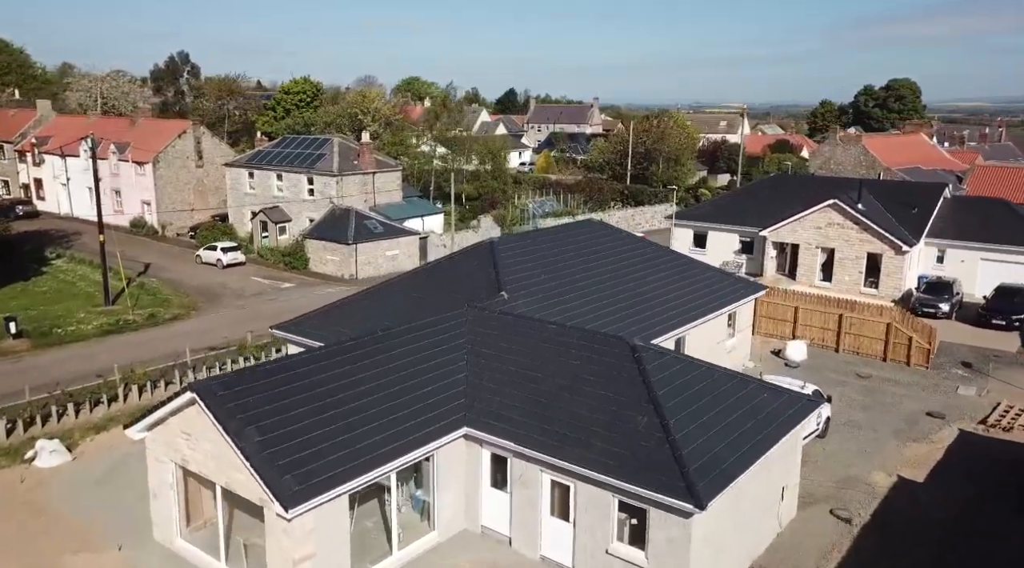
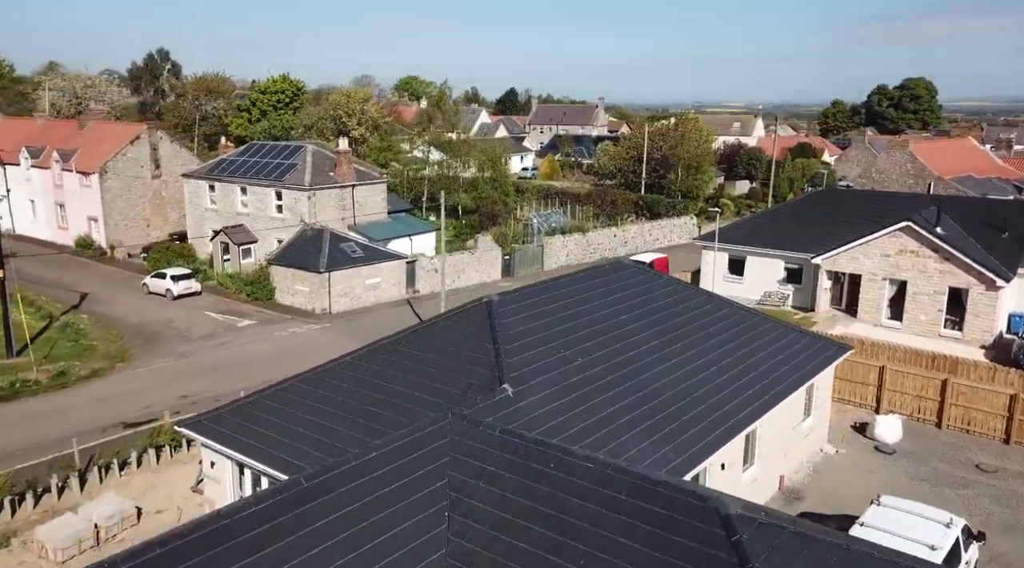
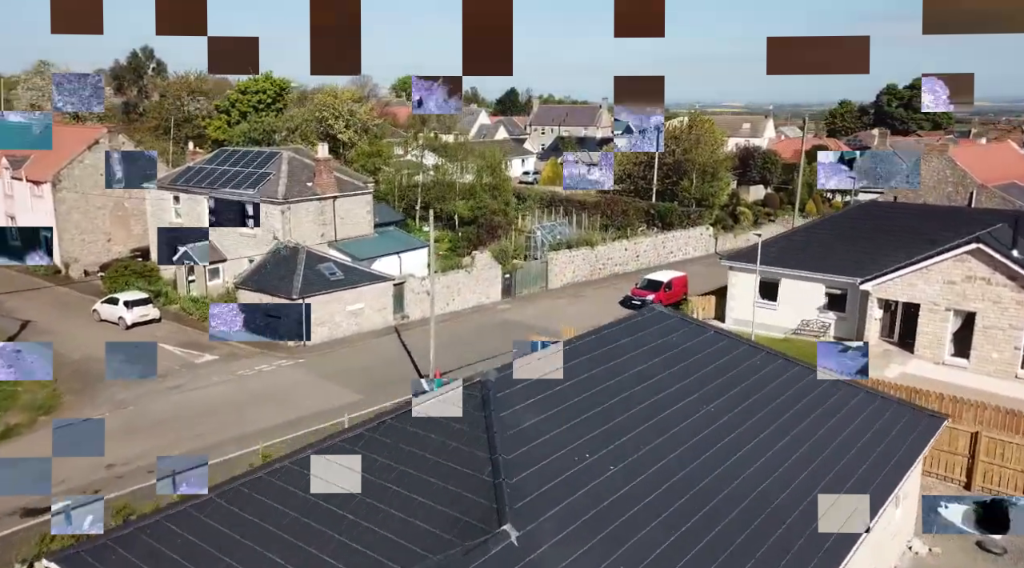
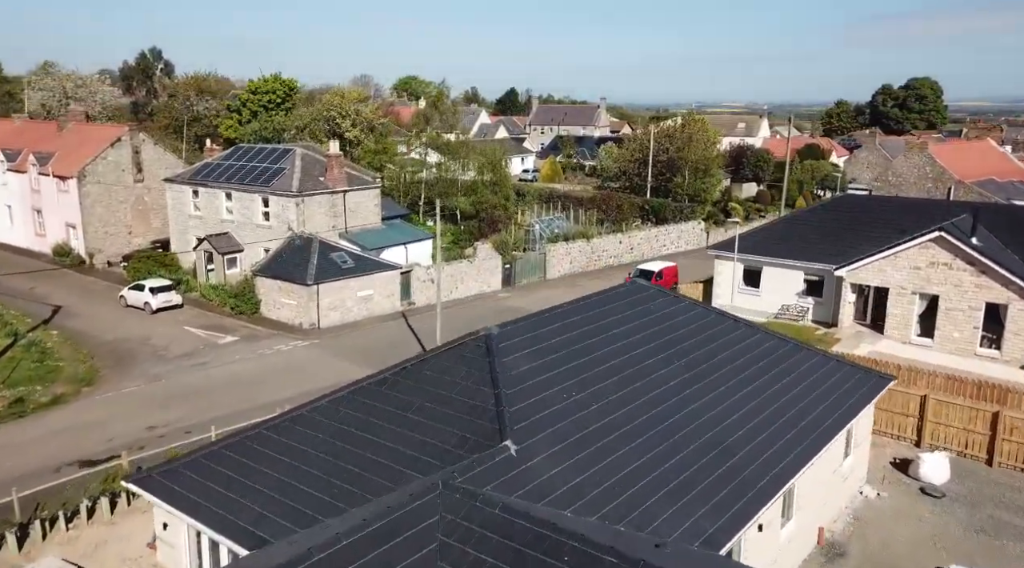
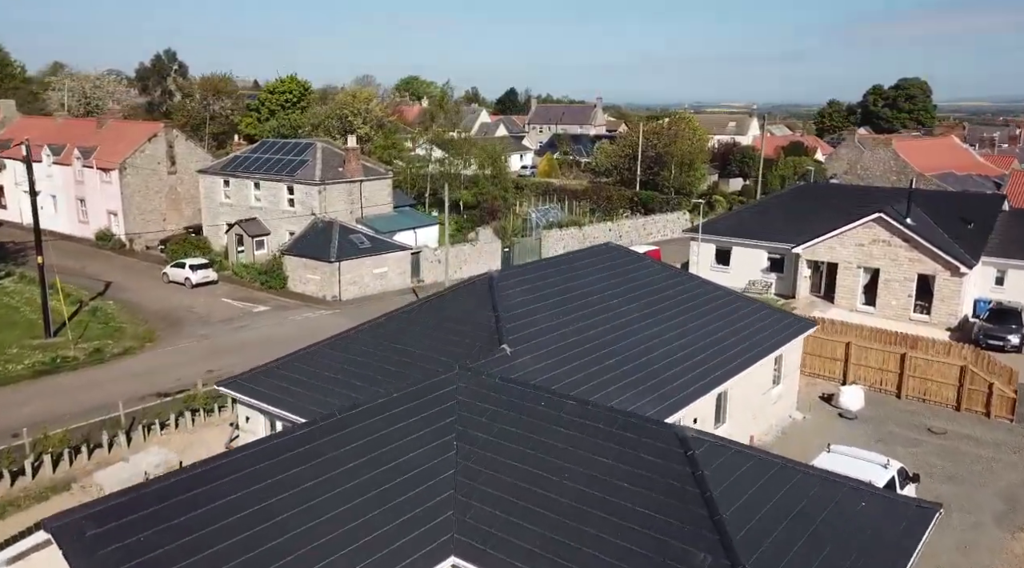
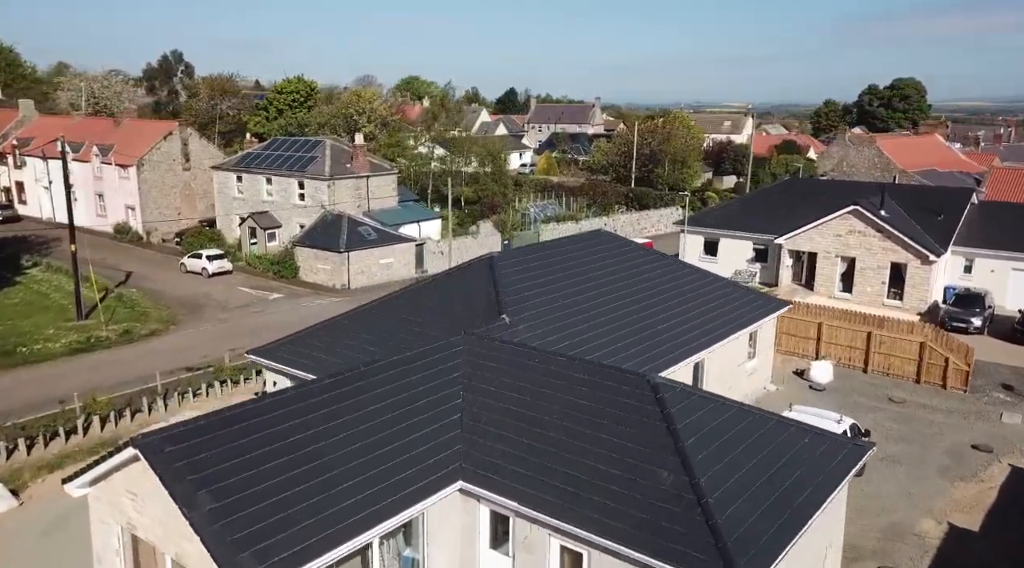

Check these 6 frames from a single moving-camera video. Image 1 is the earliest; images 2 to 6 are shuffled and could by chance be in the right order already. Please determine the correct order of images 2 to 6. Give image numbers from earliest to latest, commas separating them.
6, 5, 2, 4, 3
